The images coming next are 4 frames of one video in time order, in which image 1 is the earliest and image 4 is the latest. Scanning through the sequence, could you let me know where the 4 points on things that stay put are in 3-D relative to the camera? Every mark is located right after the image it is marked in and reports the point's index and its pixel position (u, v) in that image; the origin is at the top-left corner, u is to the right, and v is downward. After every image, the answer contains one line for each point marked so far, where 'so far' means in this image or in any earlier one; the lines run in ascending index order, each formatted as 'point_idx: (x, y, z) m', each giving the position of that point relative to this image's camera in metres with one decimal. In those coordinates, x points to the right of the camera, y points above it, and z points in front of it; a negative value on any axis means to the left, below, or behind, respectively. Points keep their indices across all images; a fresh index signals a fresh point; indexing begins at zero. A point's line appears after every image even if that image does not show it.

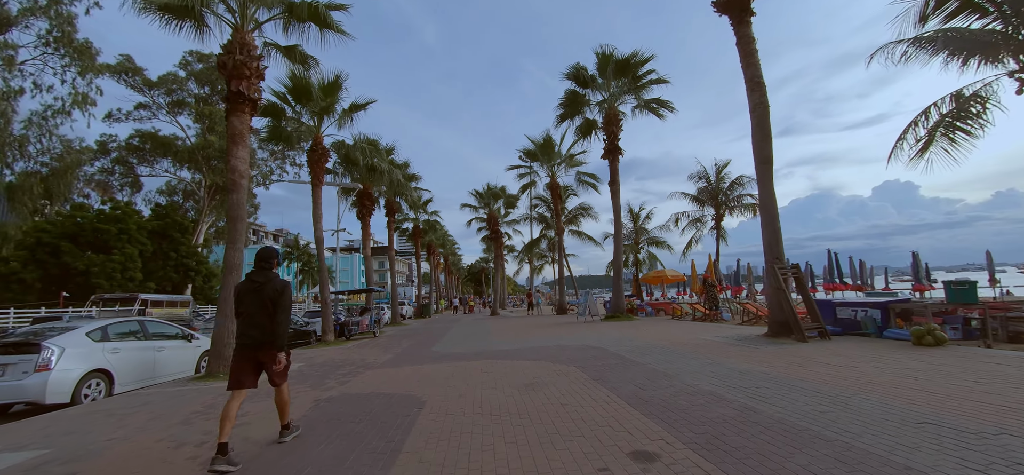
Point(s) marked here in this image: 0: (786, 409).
0: (+2.8, -1.8, +4.4) m
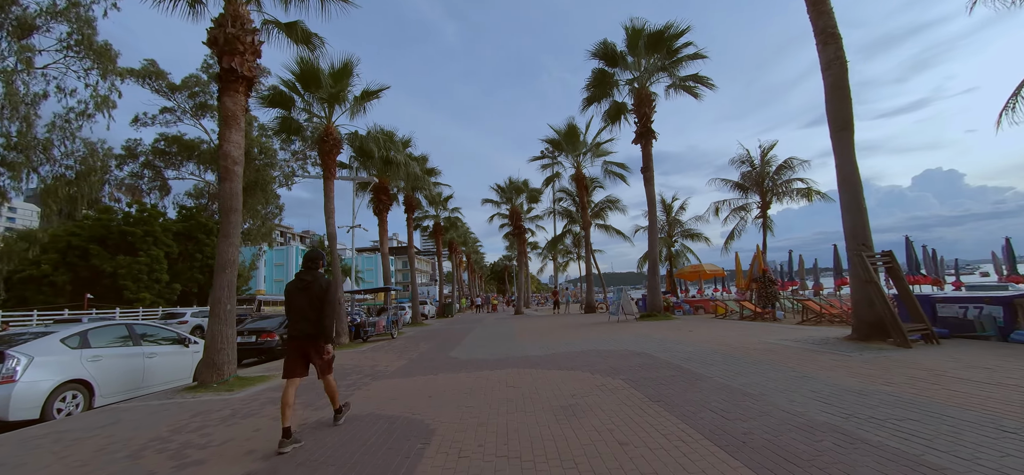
0: (+3.1, -1.5, +2.8) m
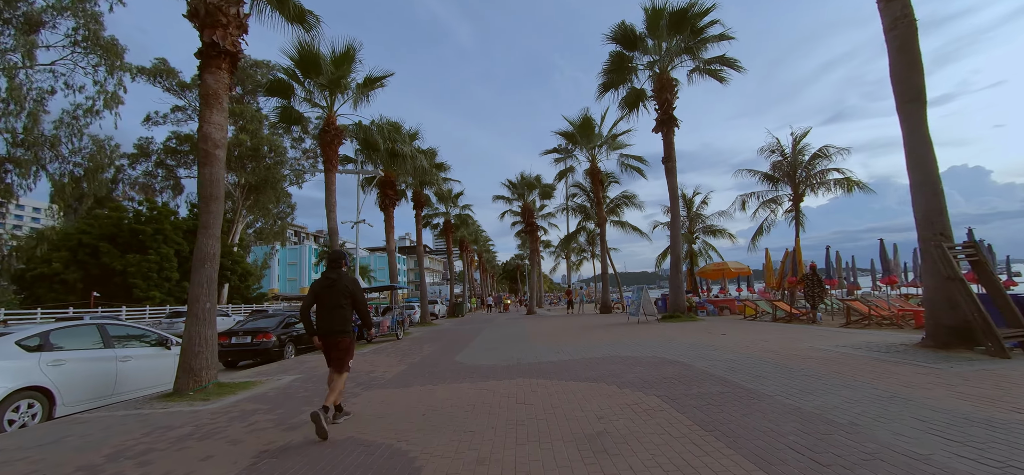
0: (+3.1, -1.3, +1.7) m
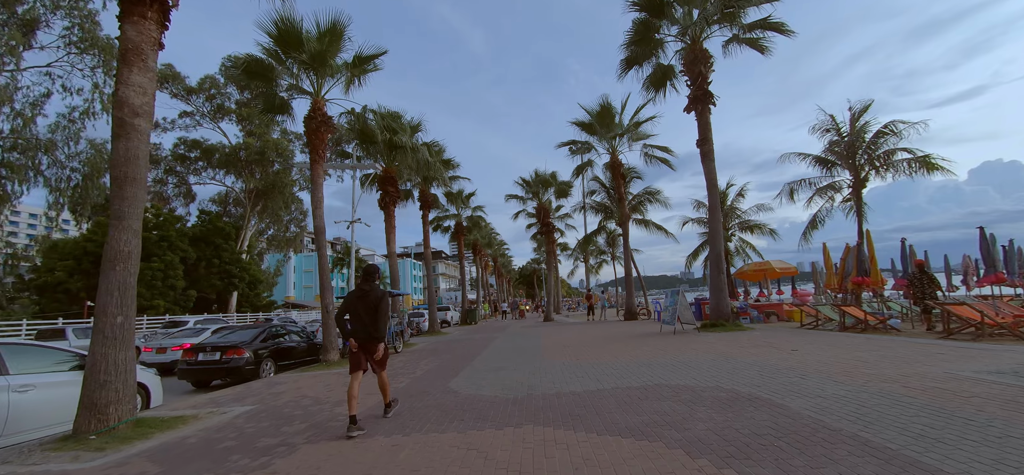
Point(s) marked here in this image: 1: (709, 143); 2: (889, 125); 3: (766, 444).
0: (+3.0, -1.0, -0.6) m
1: (+6.8, +3.3, +14.8) m
2: (+12.5, +3.7, +14.3) m
3: (+2.1, -1.7, +3.5) m
